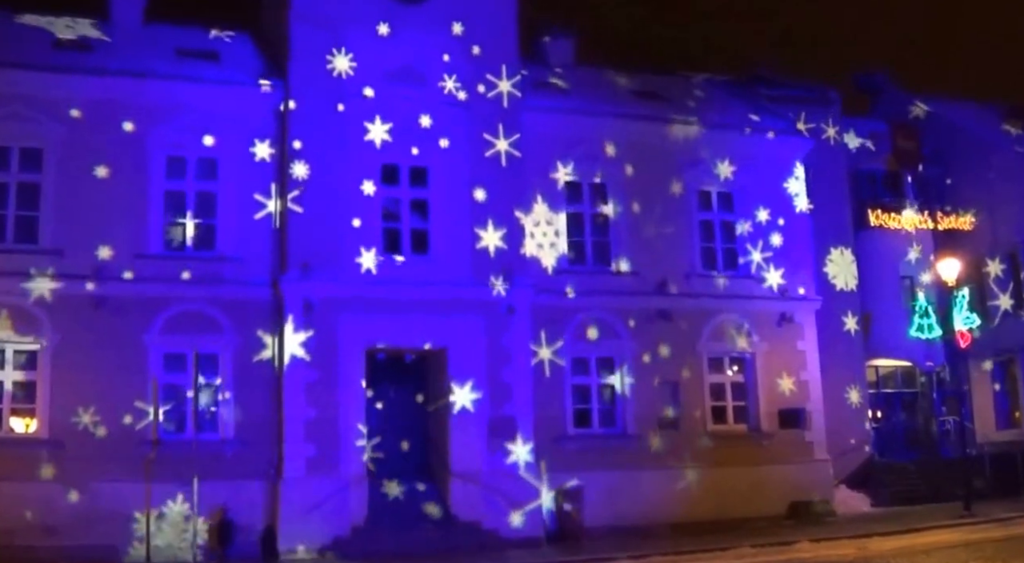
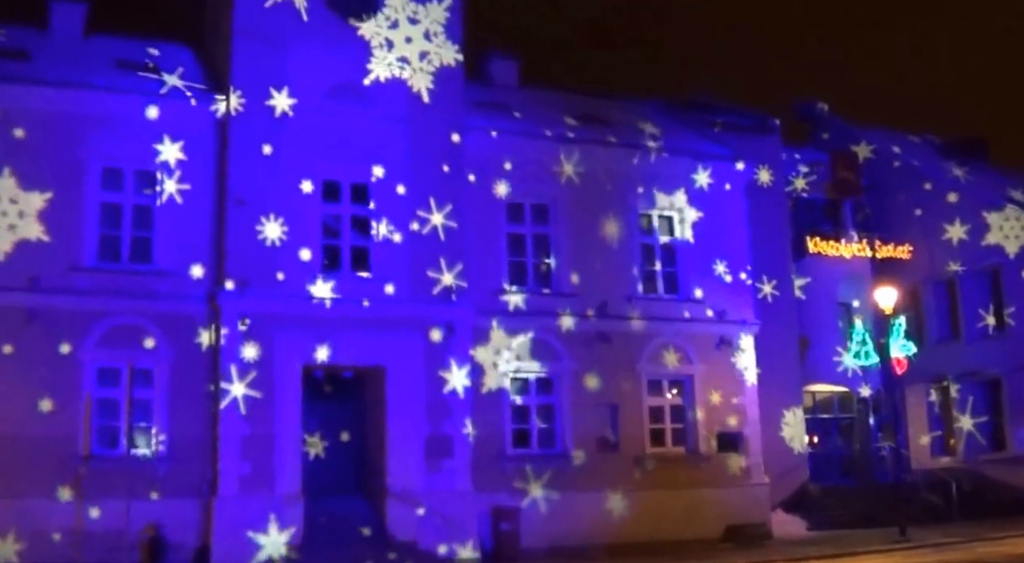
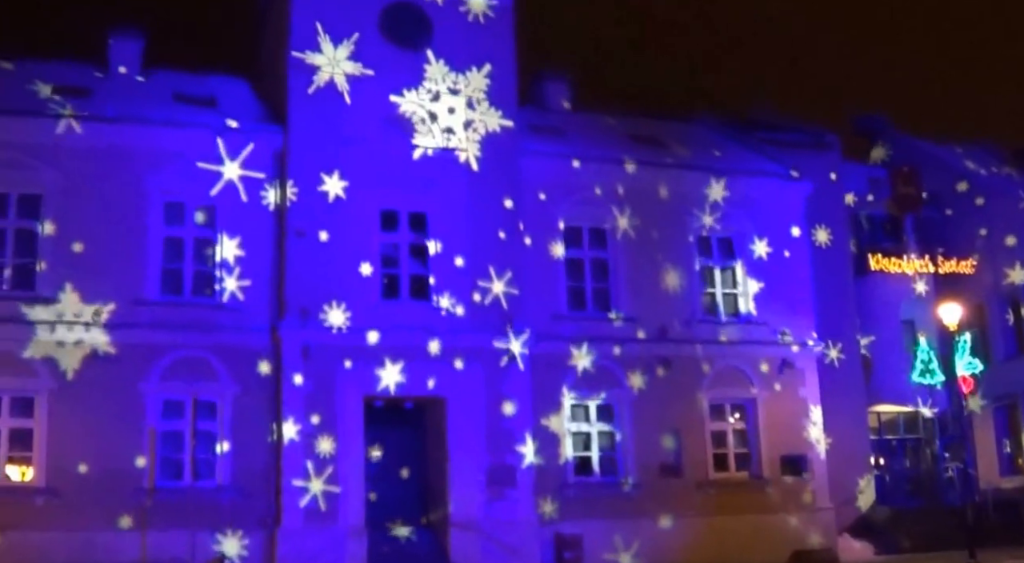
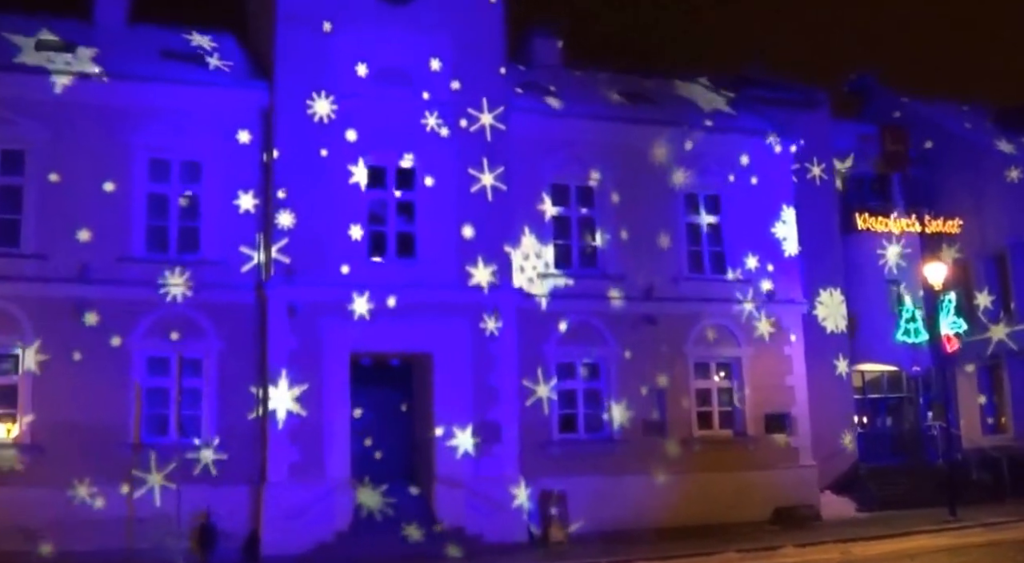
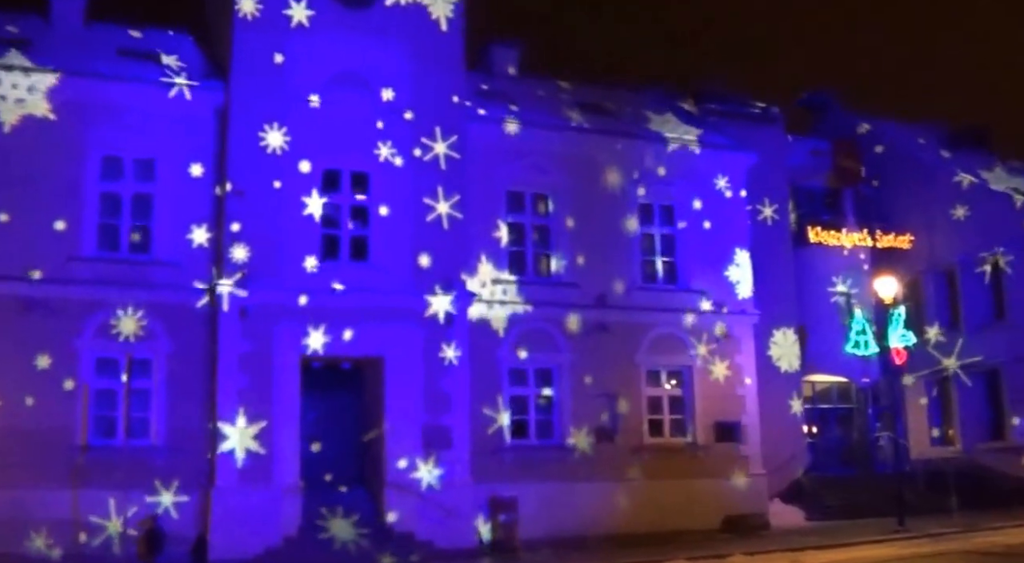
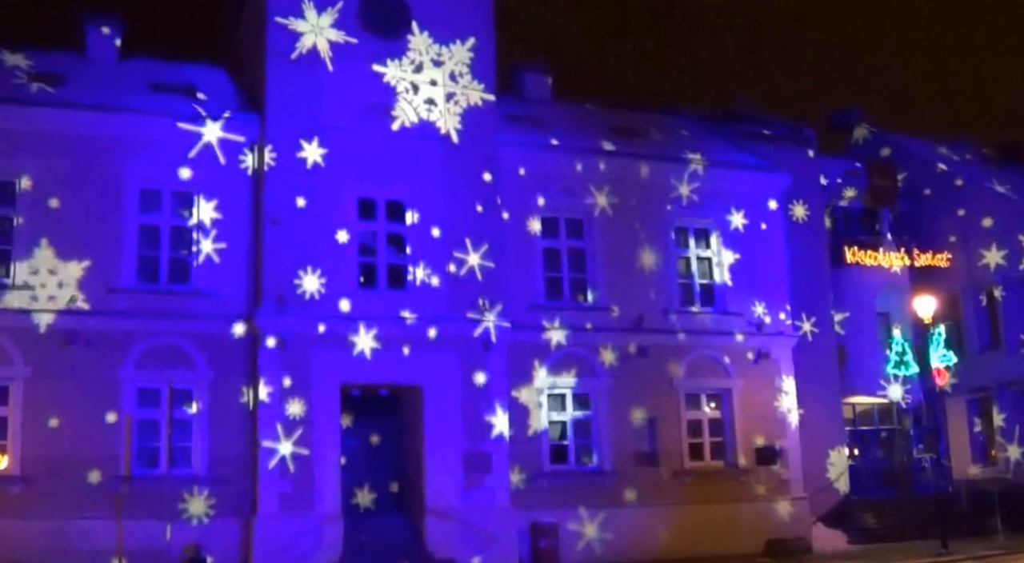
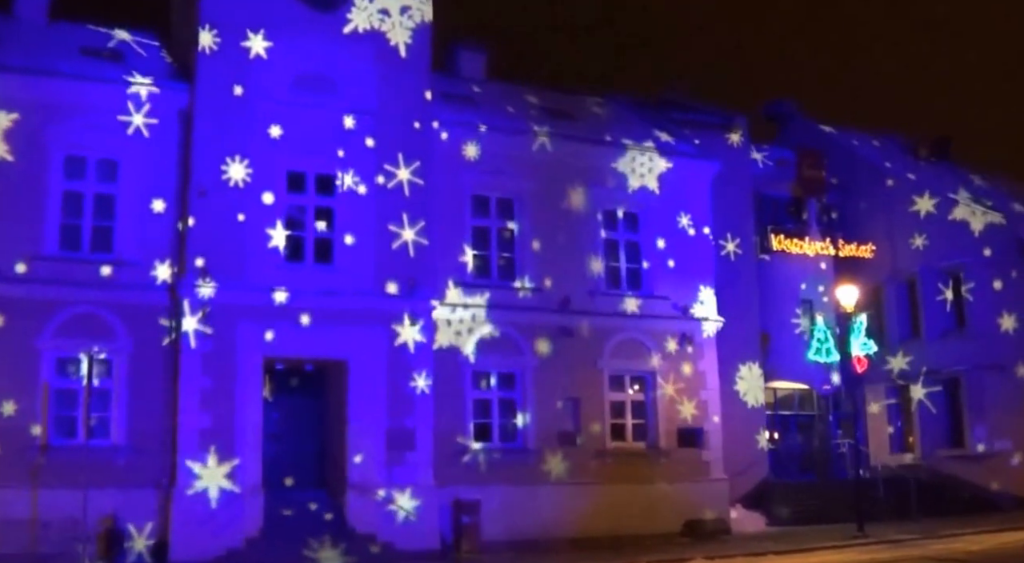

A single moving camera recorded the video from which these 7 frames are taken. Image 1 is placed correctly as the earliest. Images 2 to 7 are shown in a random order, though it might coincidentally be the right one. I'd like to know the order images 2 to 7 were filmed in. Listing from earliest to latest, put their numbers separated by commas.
4, 5, 7, 2, 6, 3
